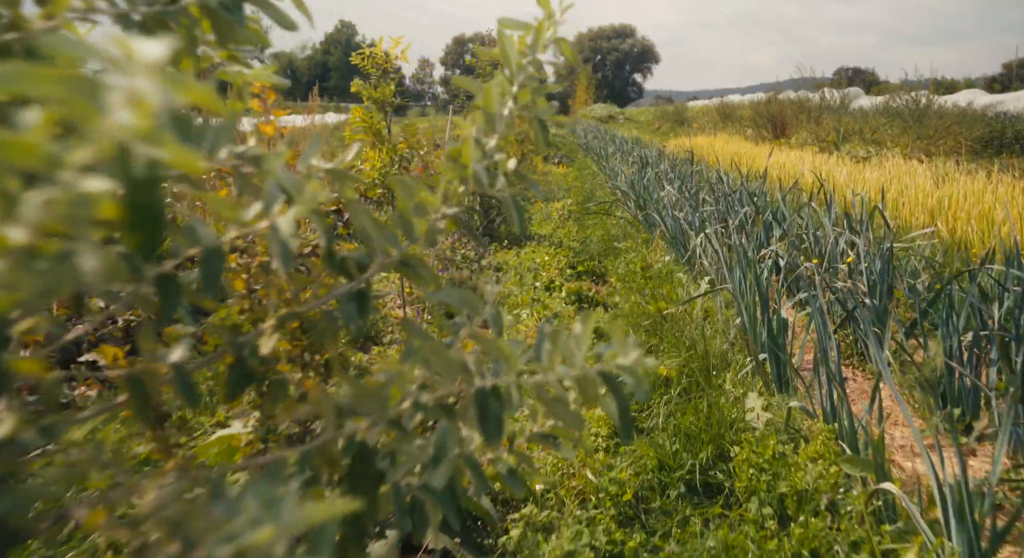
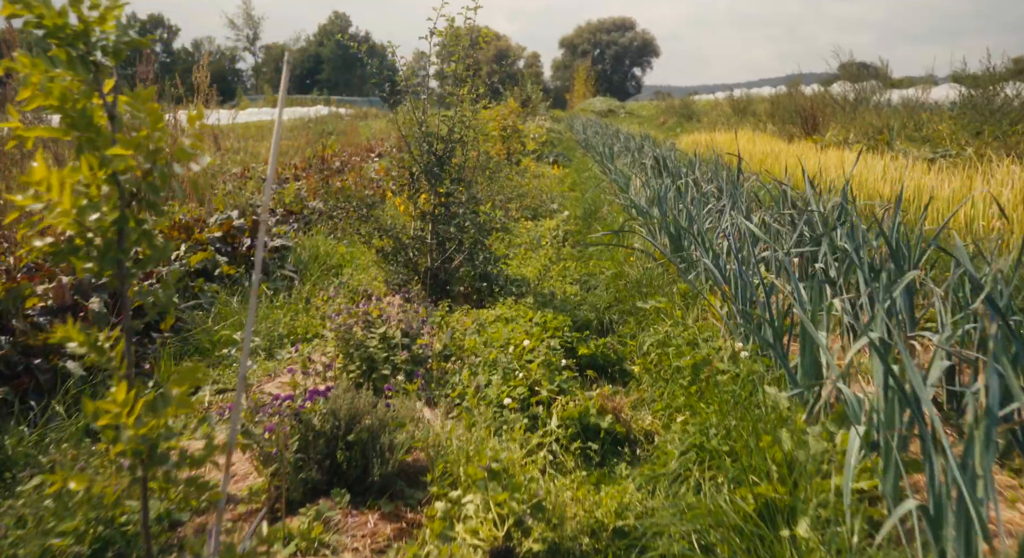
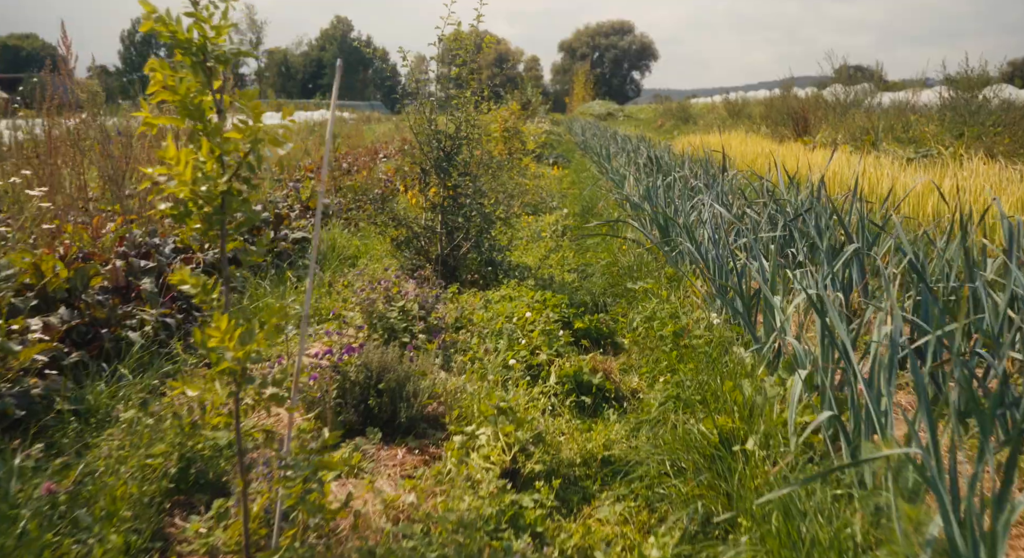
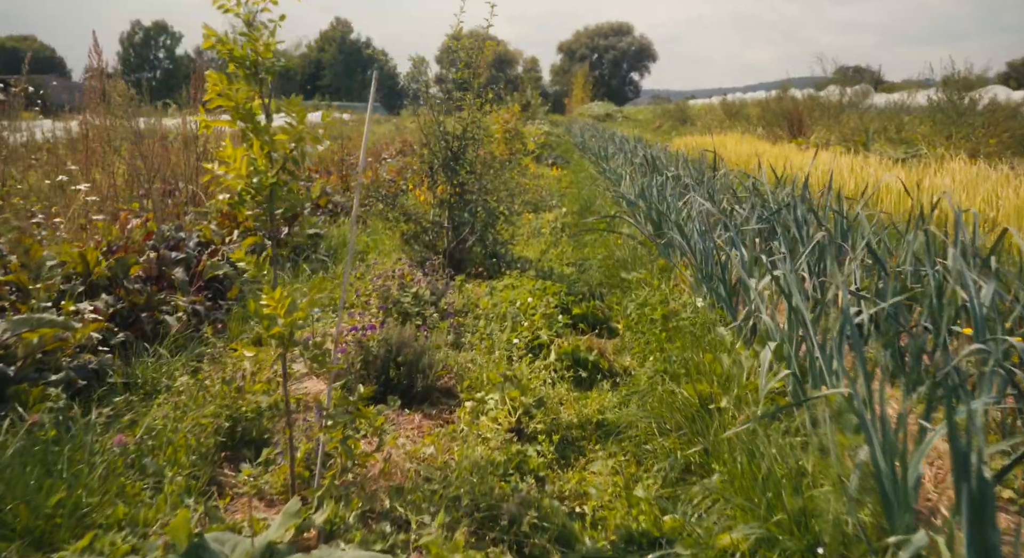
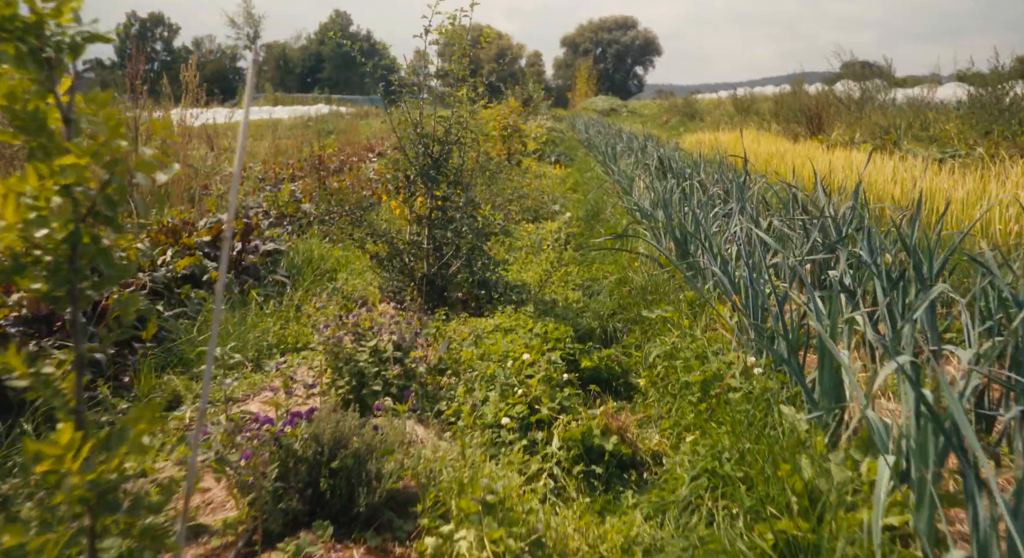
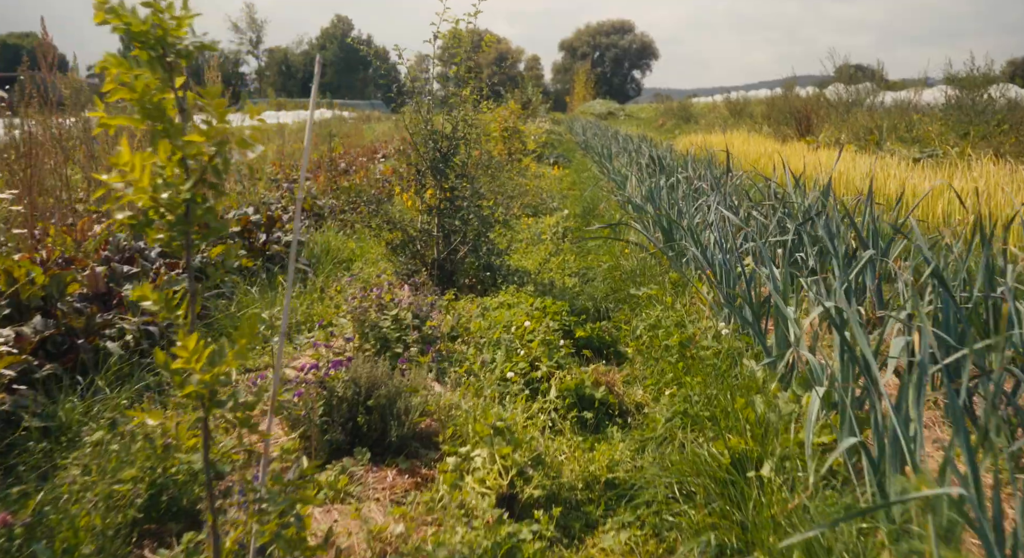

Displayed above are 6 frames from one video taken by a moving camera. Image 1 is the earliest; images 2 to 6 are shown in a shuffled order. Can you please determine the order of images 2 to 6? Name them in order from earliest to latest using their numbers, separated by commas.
4, 3, 6, 2, 5
